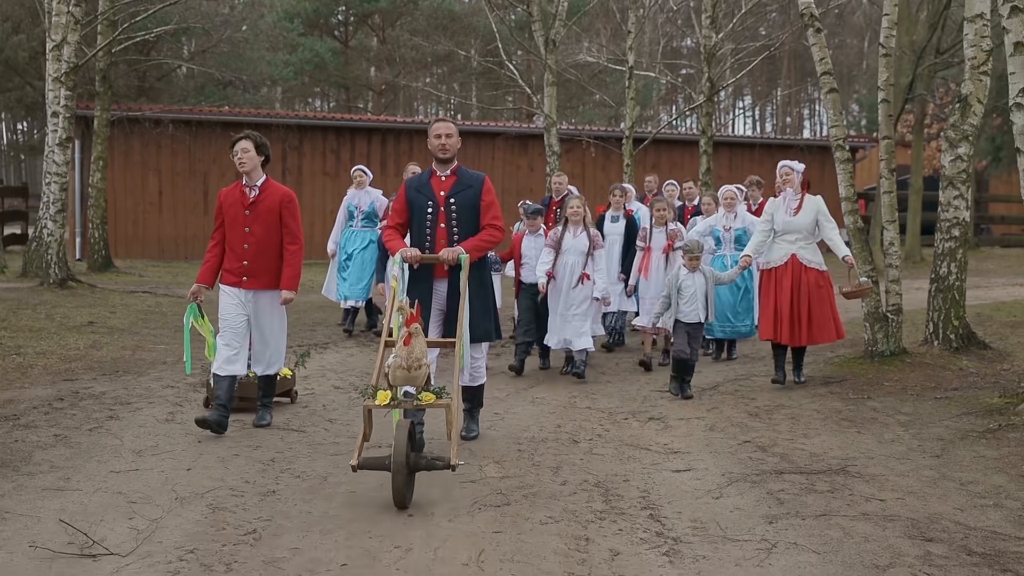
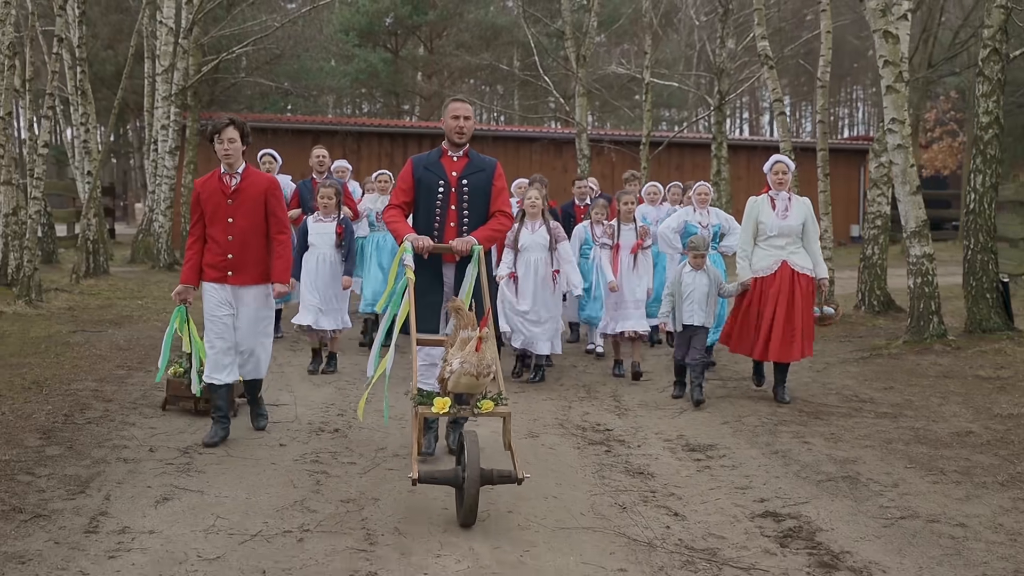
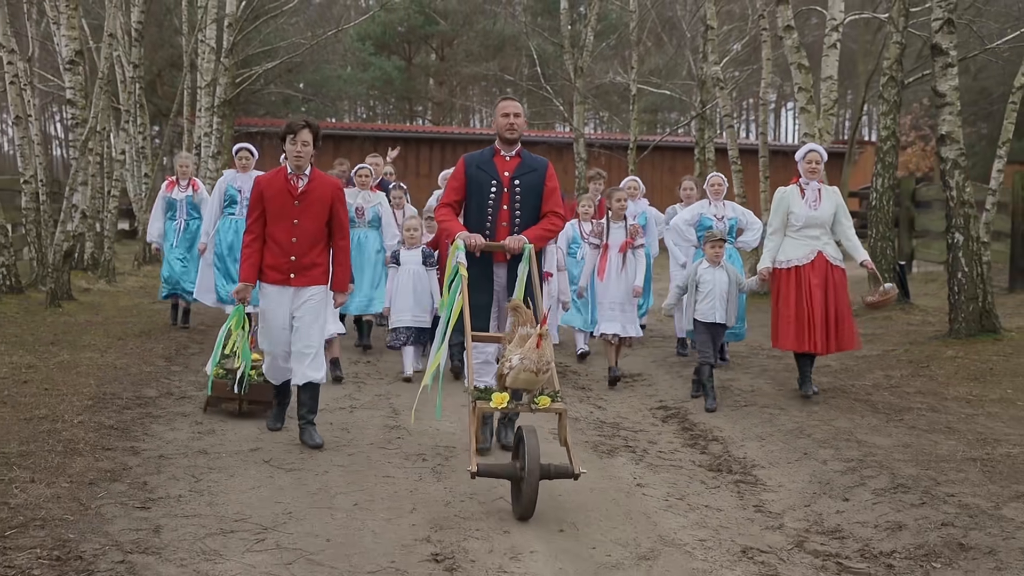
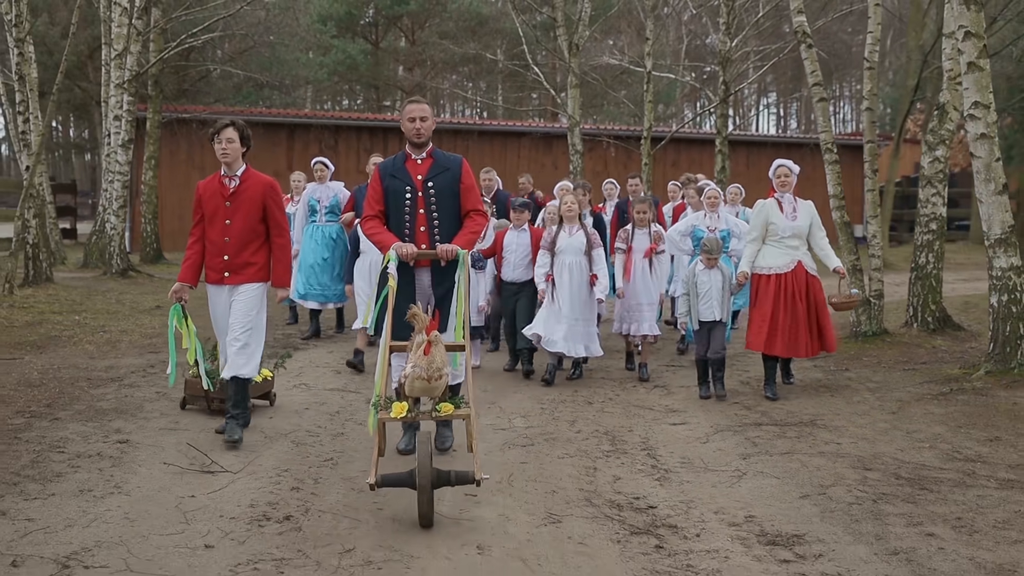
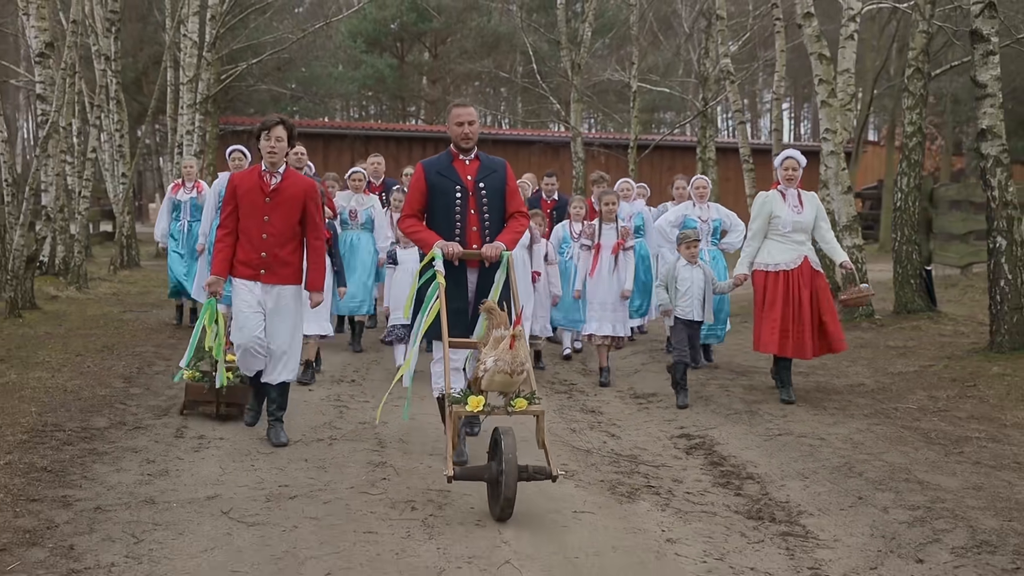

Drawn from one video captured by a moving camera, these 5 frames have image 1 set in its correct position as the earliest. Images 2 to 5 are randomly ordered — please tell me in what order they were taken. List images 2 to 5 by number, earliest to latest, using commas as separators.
4, 2, 5, 3
